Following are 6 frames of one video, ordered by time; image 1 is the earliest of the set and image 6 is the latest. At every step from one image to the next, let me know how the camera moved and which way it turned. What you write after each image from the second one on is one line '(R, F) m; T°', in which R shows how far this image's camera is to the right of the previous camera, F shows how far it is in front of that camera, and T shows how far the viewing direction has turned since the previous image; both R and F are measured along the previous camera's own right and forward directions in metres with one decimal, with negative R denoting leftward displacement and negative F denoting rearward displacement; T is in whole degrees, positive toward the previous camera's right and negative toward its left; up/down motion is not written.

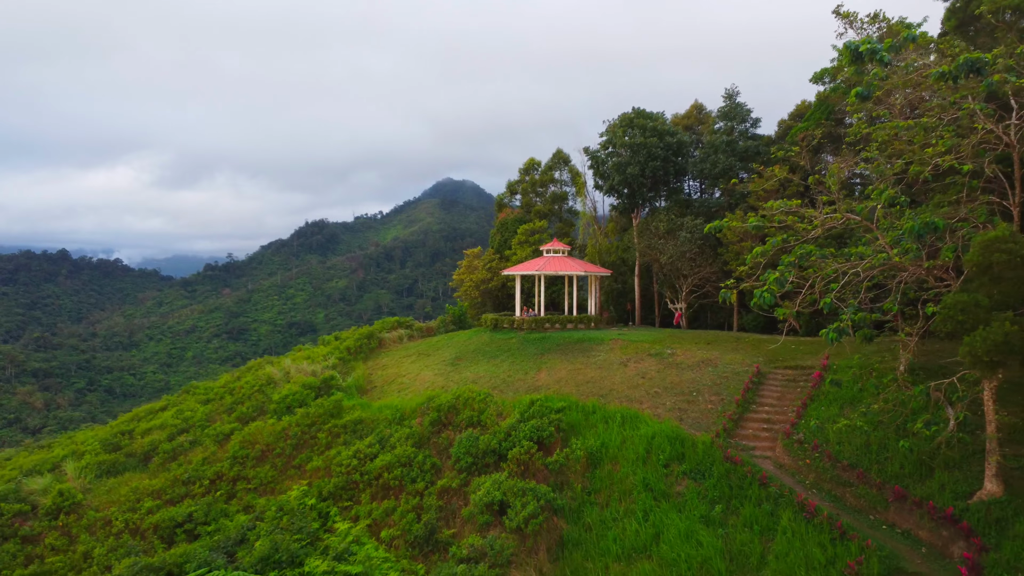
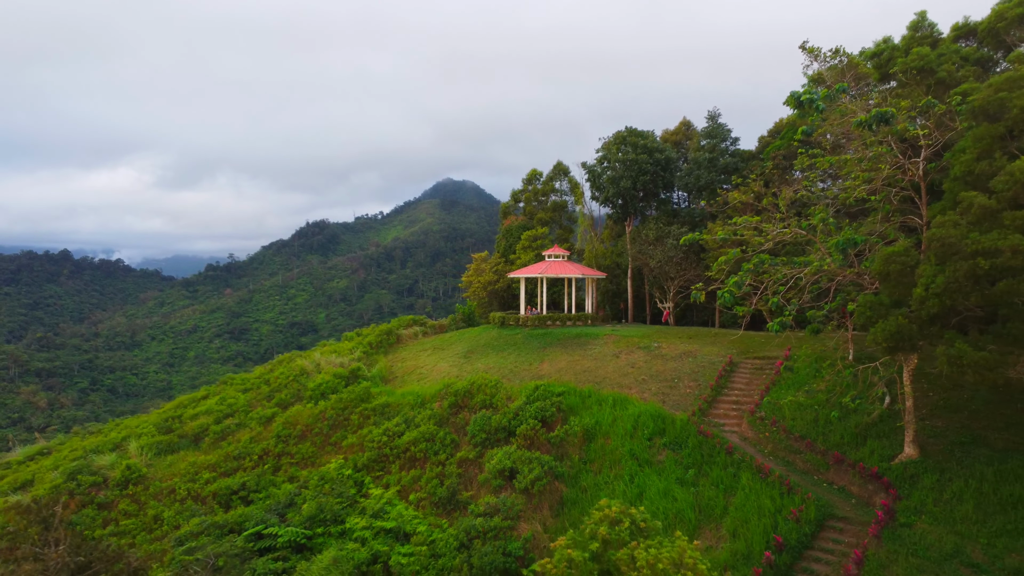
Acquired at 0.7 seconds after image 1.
(-0.1, -1.7) m; 0°
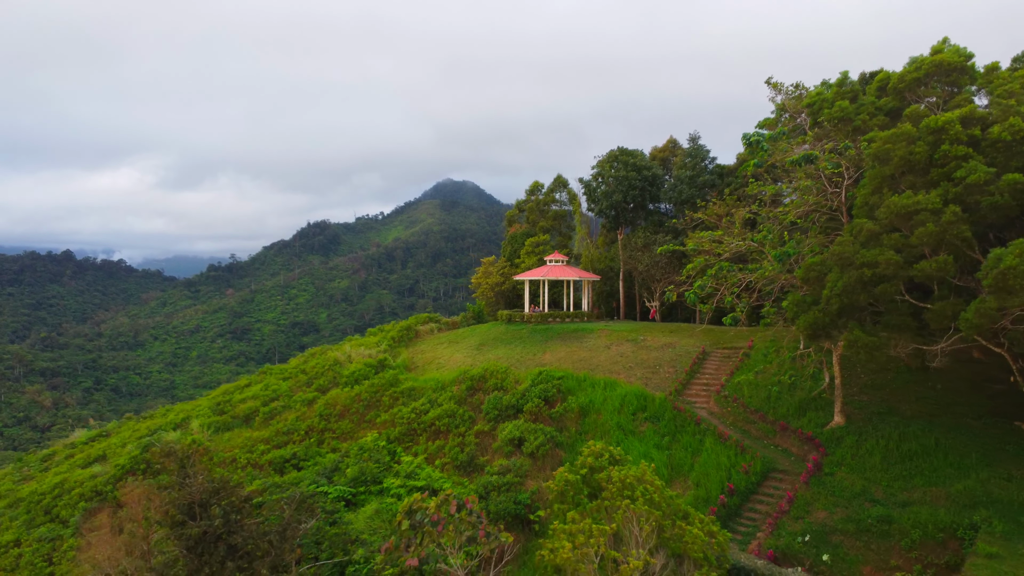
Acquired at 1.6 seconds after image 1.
(-0.1, -2.2) m; 0°
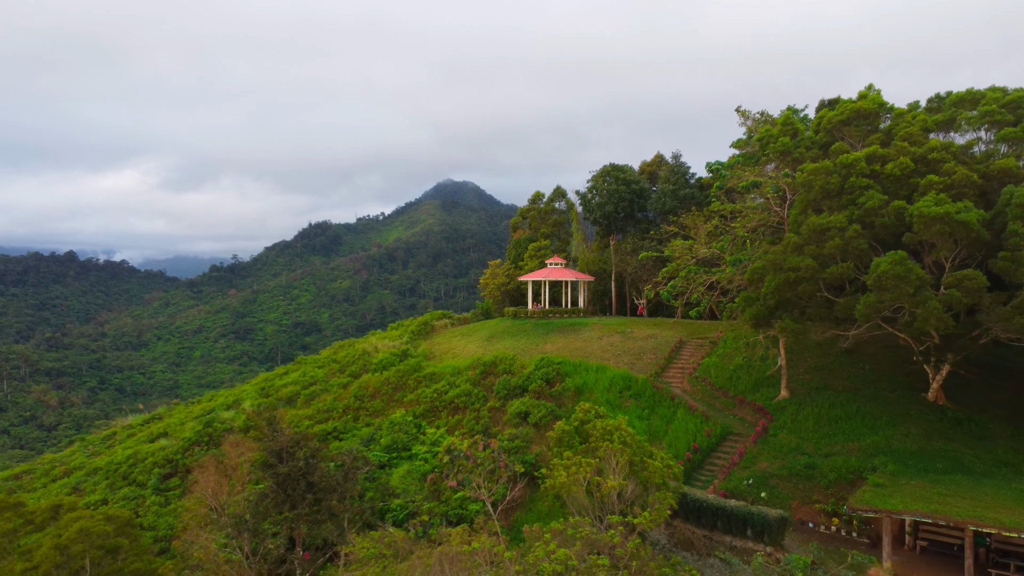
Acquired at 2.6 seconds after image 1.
(-0.1, -2.6) m; 0°
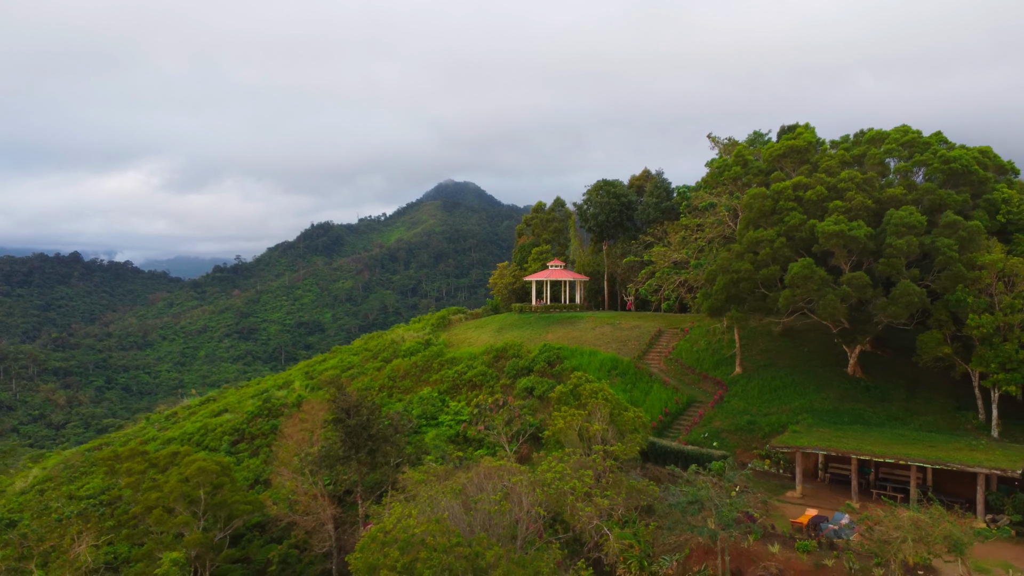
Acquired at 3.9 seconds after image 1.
(-0.2, -3.4) m; 0°
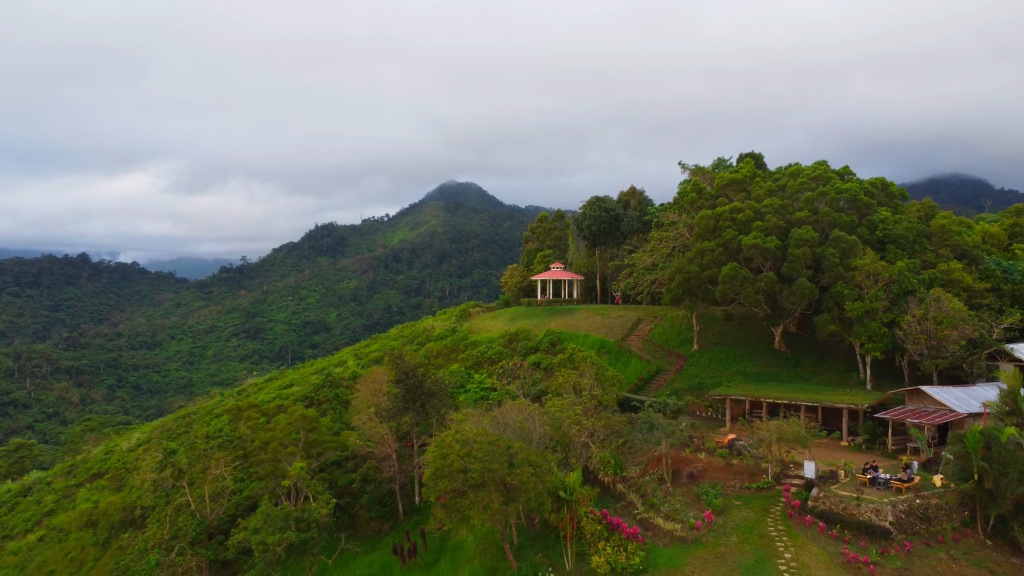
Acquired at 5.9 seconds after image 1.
(-0.2, -5.4) m; 0°
